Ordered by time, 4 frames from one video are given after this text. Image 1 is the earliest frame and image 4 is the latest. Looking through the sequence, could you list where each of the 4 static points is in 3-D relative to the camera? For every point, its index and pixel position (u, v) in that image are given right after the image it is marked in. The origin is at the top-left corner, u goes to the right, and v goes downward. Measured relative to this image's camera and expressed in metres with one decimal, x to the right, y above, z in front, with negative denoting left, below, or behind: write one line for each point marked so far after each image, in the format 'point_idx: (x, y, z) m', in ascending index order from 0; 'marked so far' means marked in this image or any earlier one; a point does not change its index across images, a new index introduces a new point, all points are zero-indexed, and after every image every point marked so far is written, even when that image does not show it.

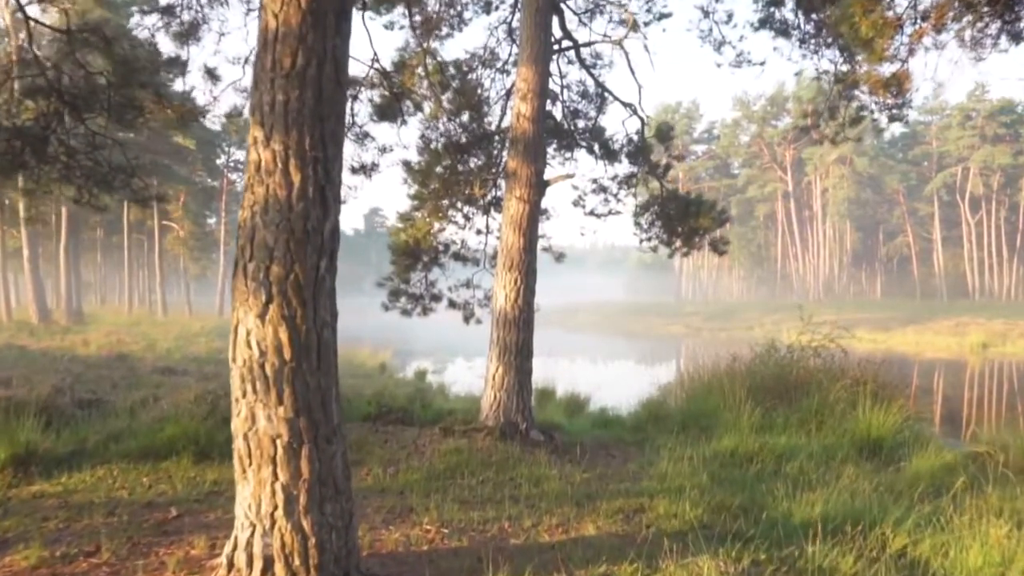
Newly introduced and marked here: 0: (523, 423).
0: (+0.1, -1.3, +7.8) m
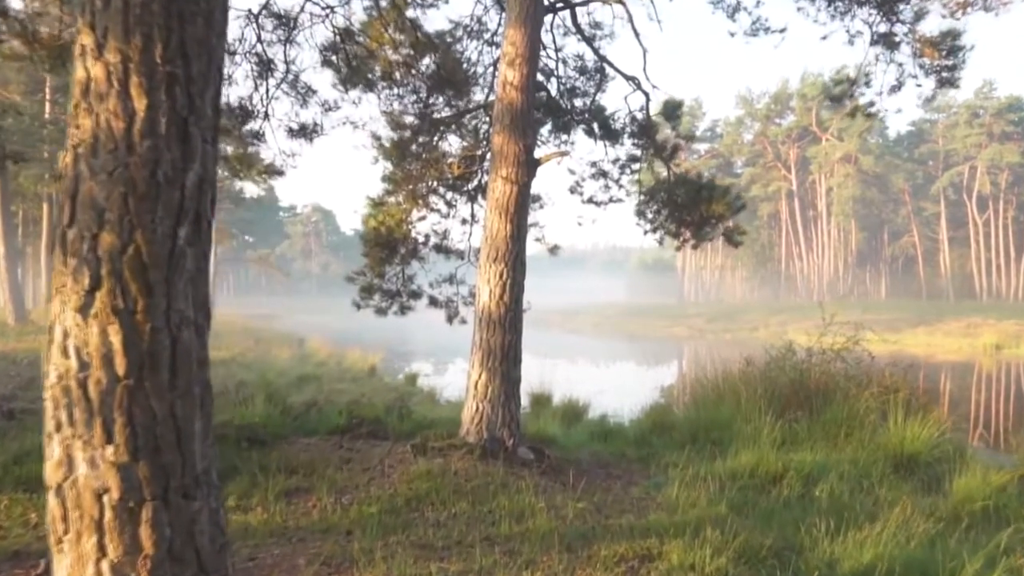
0: (0.0, -1.2, +6.7) m
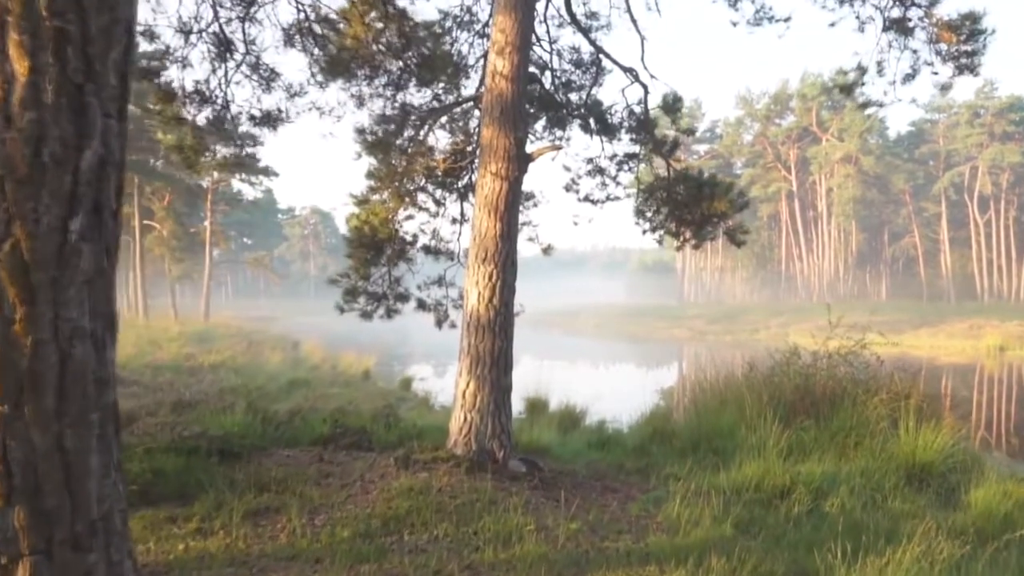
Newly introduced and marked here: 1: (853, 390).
0: (-0.1, -1.2, +6.3) m
1: (+3.6, -1.1, +8.8) m
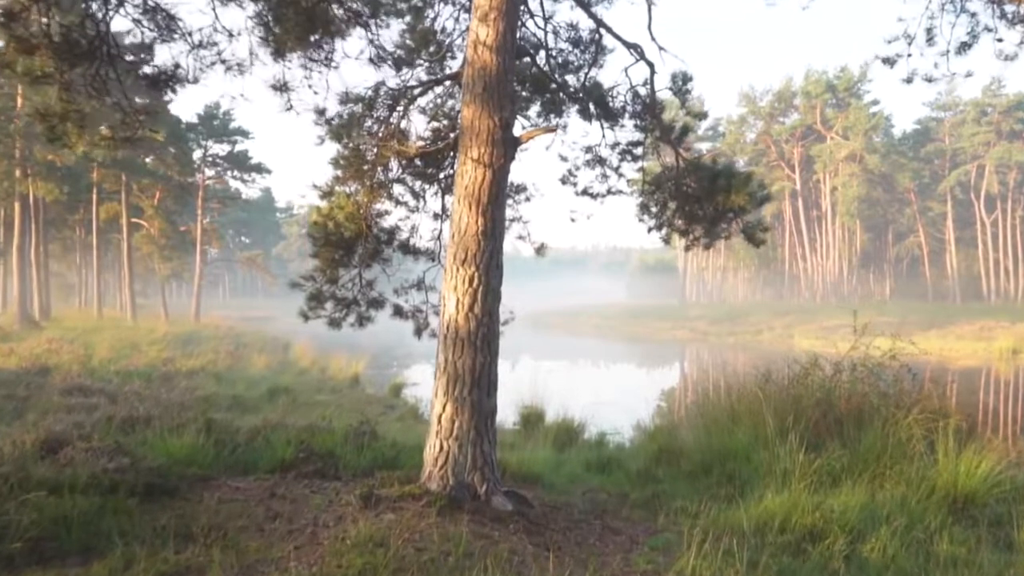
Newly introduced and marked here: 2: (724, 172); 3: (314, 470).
0: (-0.2, -1.3, +5.4) m
1: (+3.5, -1.1, +7.9) m
2: (+1.8, +1.0, +7.3) m
3: (-1.5, -1.4, +6.3) m
